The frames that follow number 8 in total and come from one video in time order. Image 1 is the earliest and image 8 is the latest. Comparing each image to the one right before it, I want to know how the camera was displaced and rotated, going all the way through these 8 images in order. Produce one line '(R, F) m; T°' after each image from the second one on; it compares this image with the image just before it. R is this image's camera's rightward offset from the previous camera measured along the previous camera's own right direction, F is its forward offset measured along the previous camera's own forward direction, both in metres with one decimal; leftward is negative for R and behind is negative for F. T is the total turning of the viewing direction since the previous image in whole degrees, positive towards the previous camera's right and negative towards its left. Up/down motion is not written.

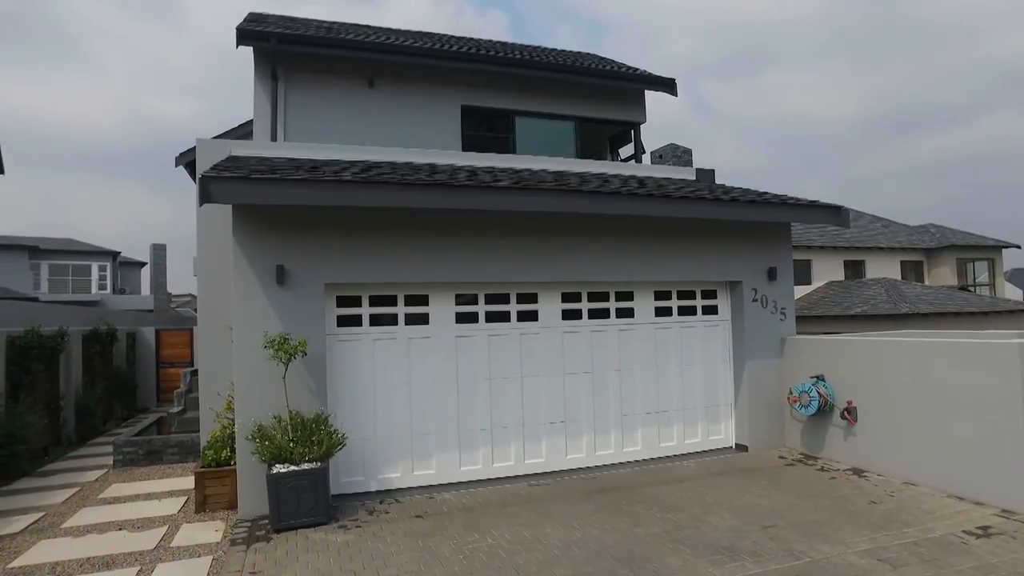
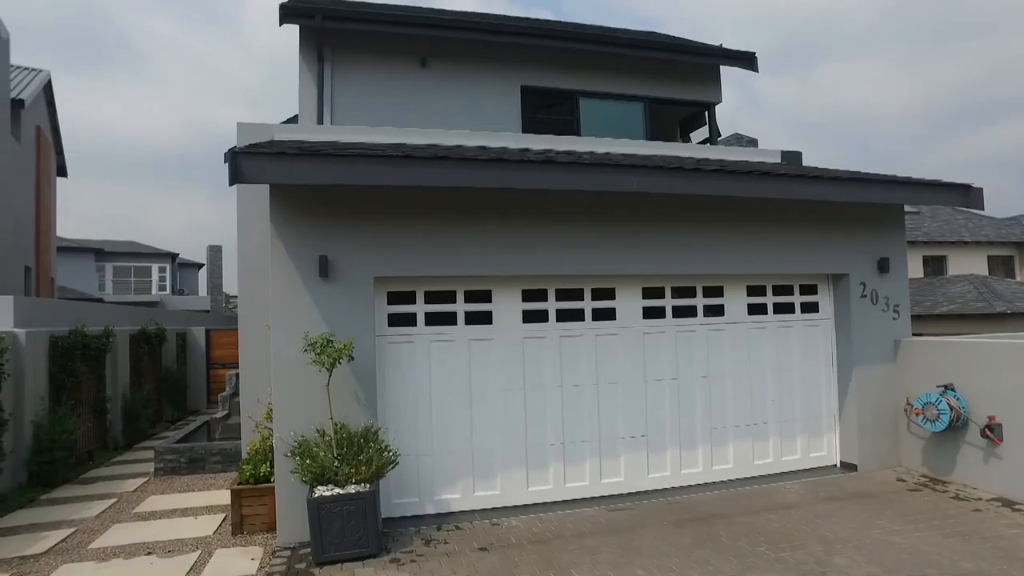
(-0.3, +1.0) m; -4°
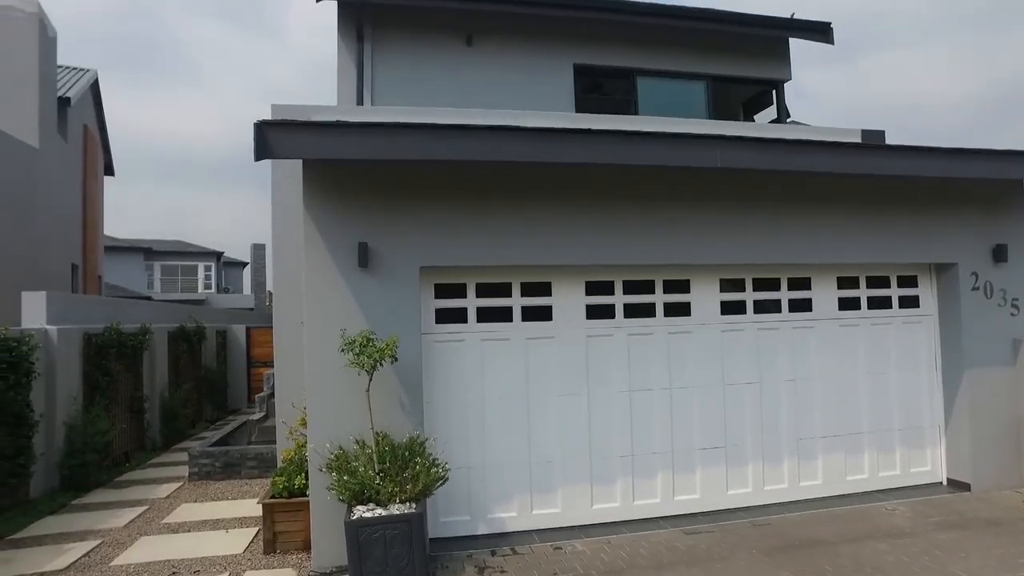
(-0.2, +0.8) m; -3°
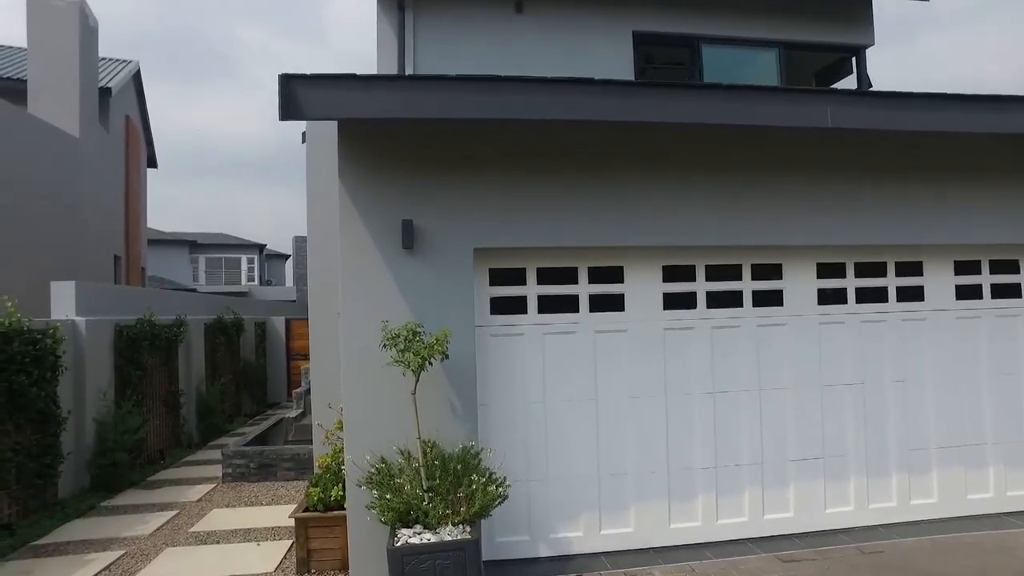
(-0.2, +0.8) m; -3°
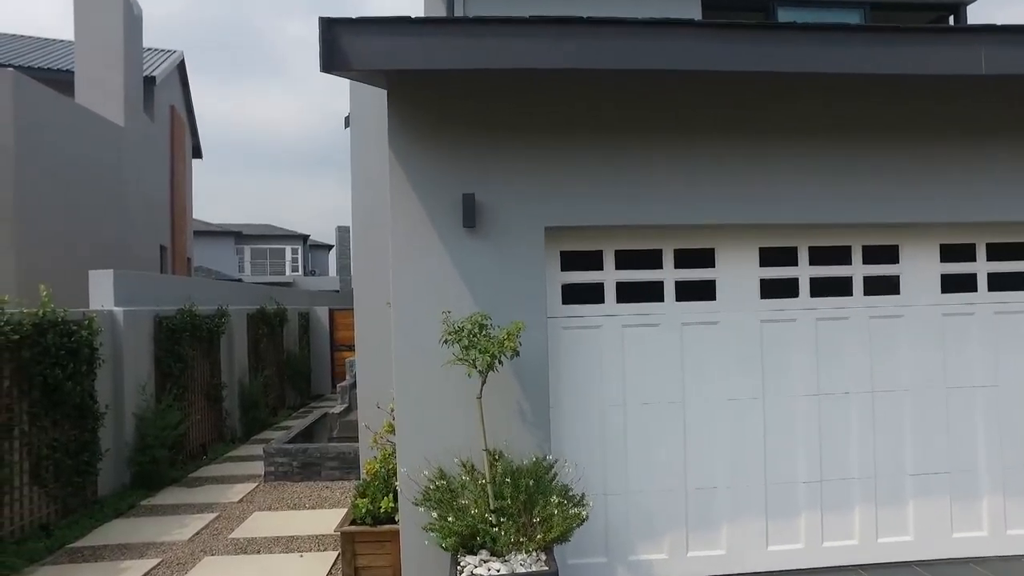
(-0.2, +0.7) m; -3°
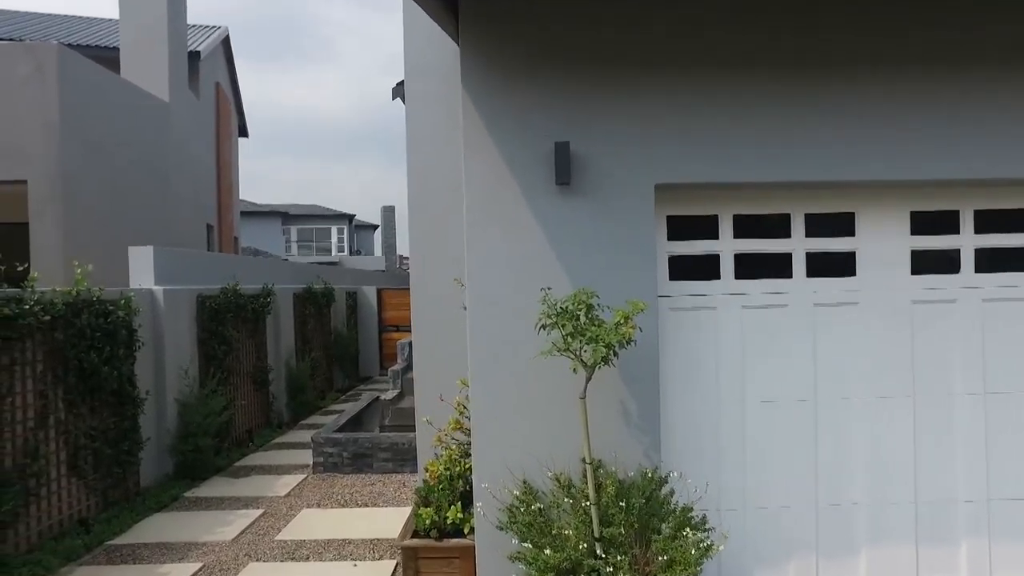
(-0.3, +0.8) m; -4°
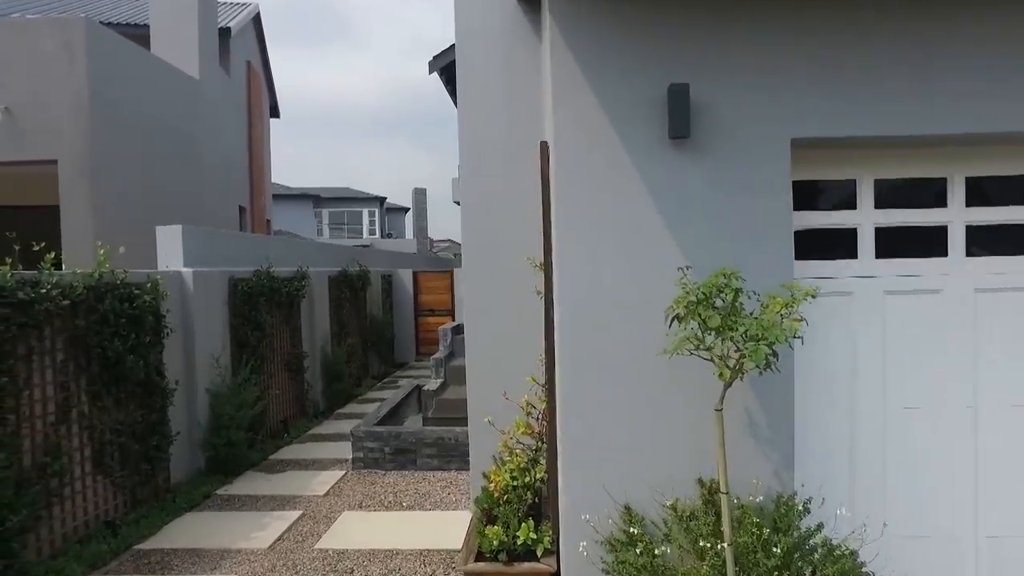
(-0.3, +0.7) m; -2°
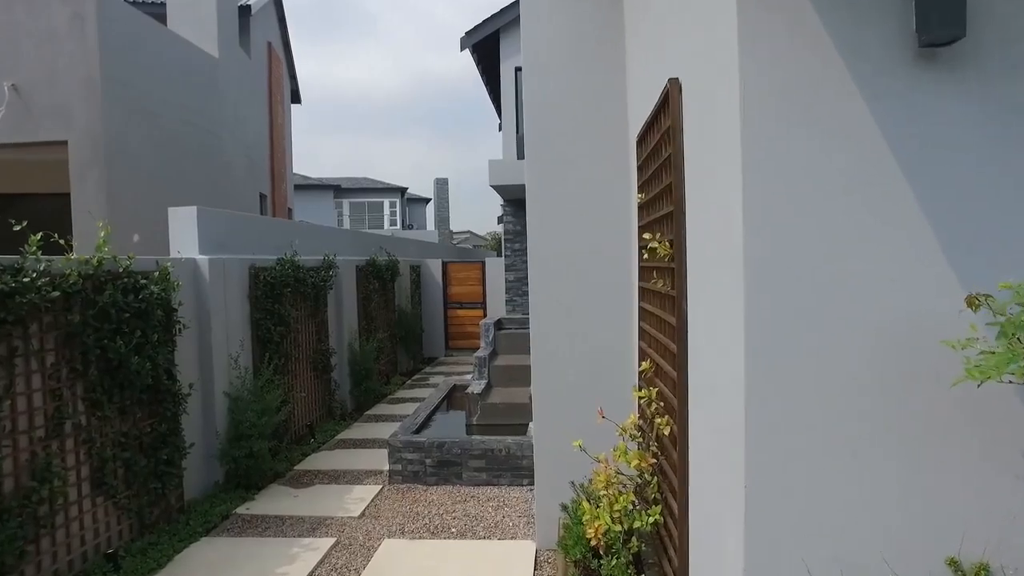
(-0.4, +0.9) m; -1°
